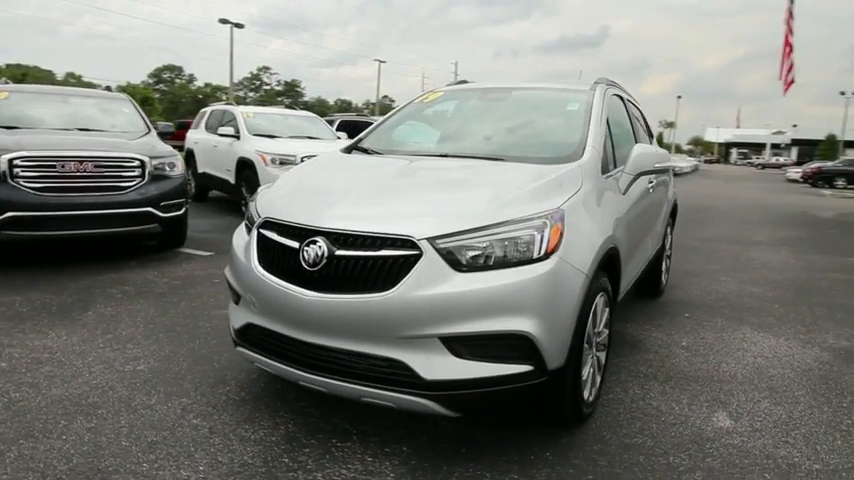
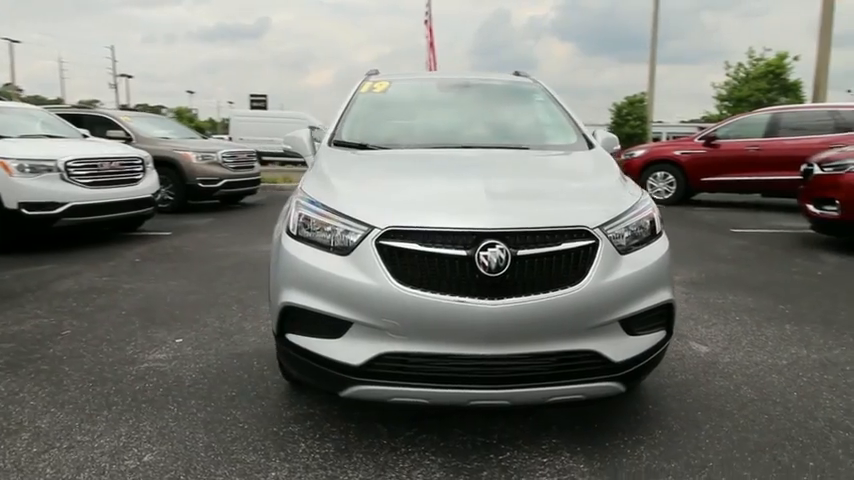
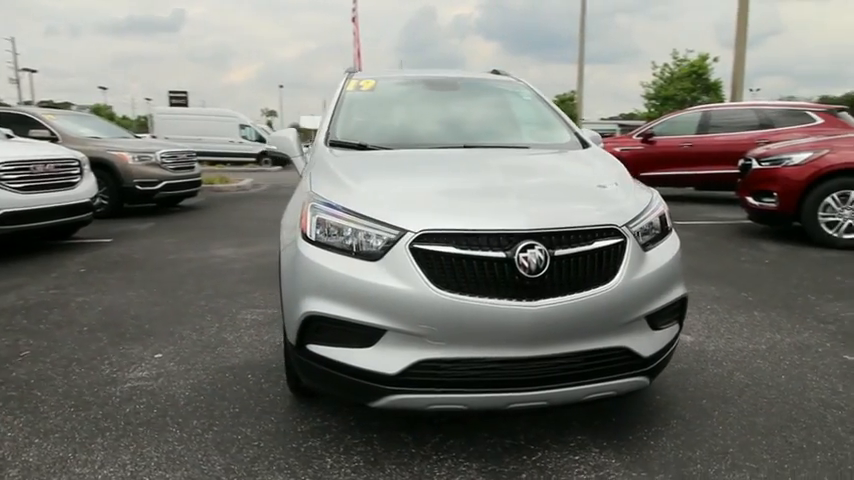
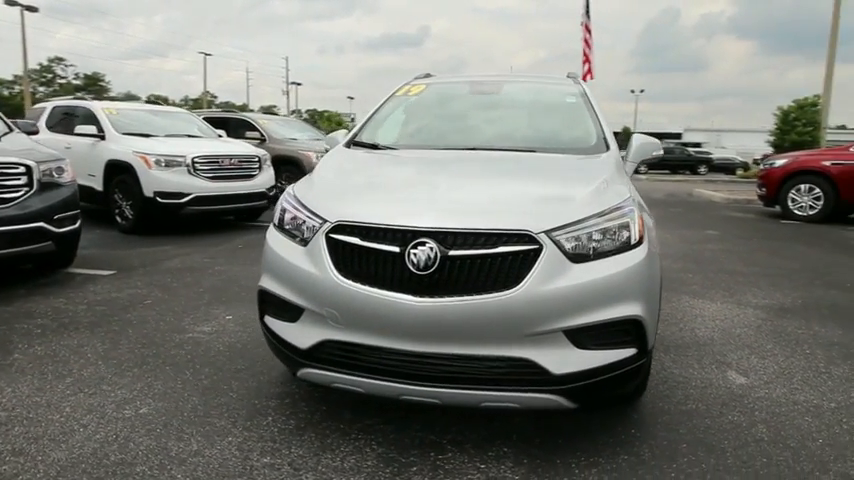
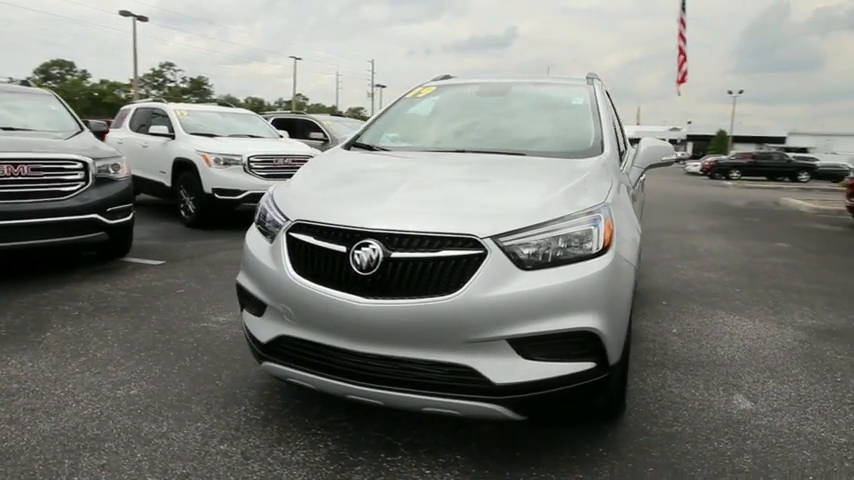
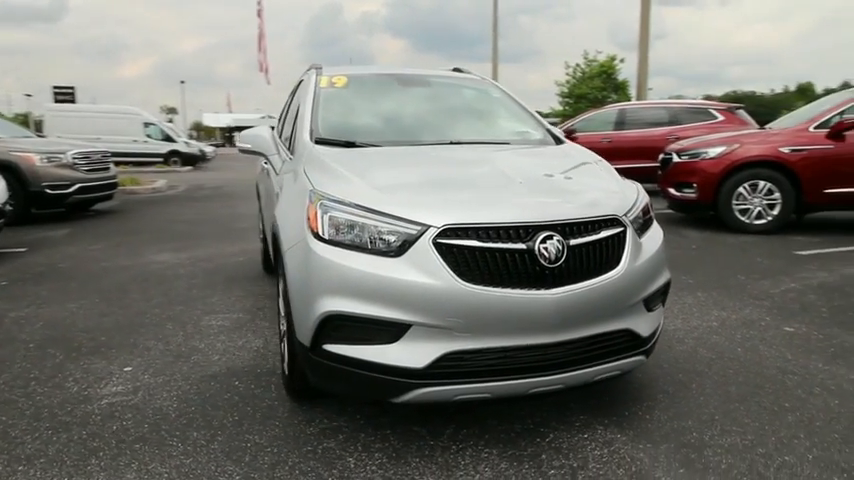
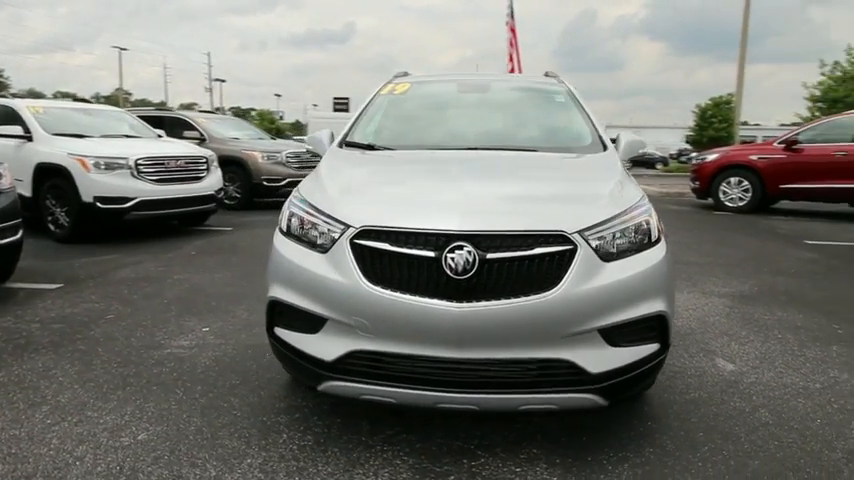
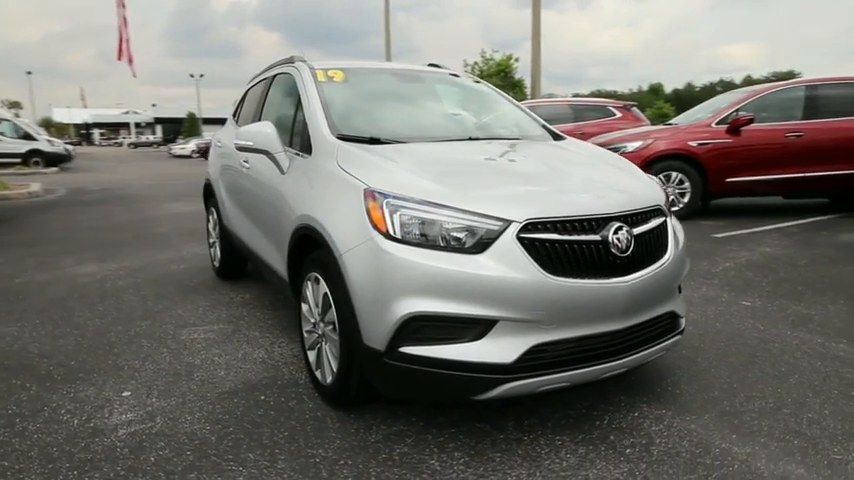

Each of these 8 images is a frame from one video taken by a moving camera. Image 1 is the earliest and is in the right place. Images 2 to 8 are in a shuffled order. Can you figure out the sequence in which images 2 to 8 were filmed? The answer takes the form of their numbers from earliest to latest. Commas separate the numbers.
5, 4, 7, 2, 3, 6, 8
